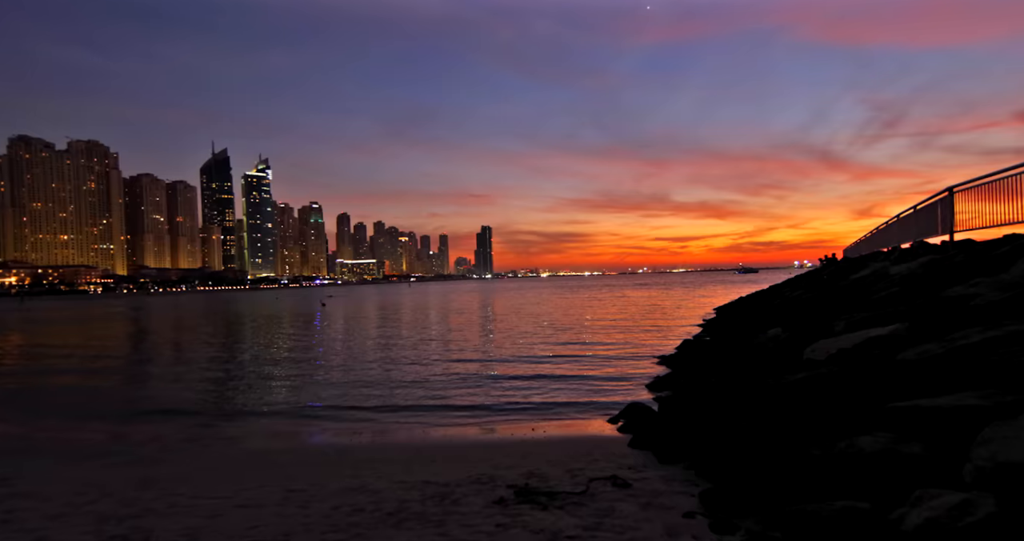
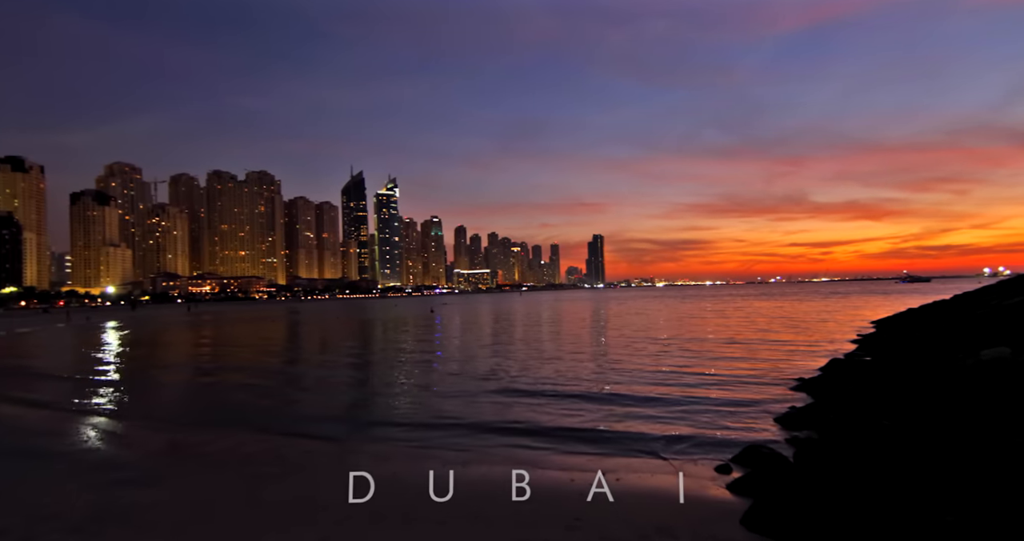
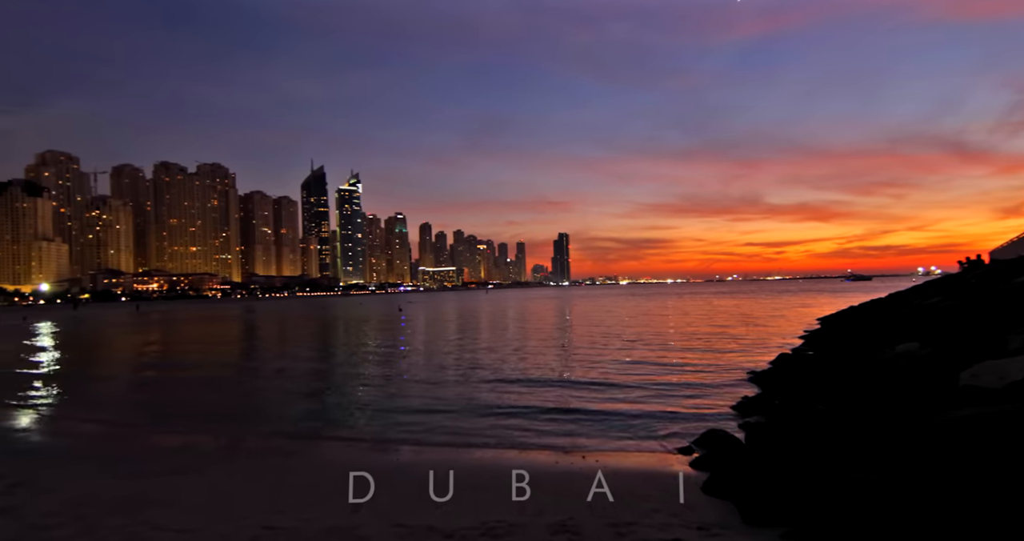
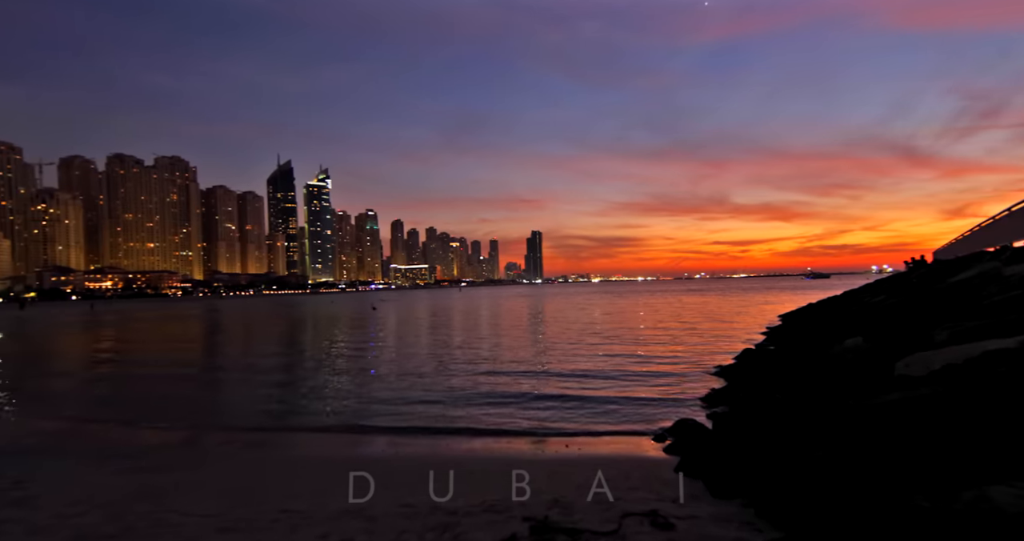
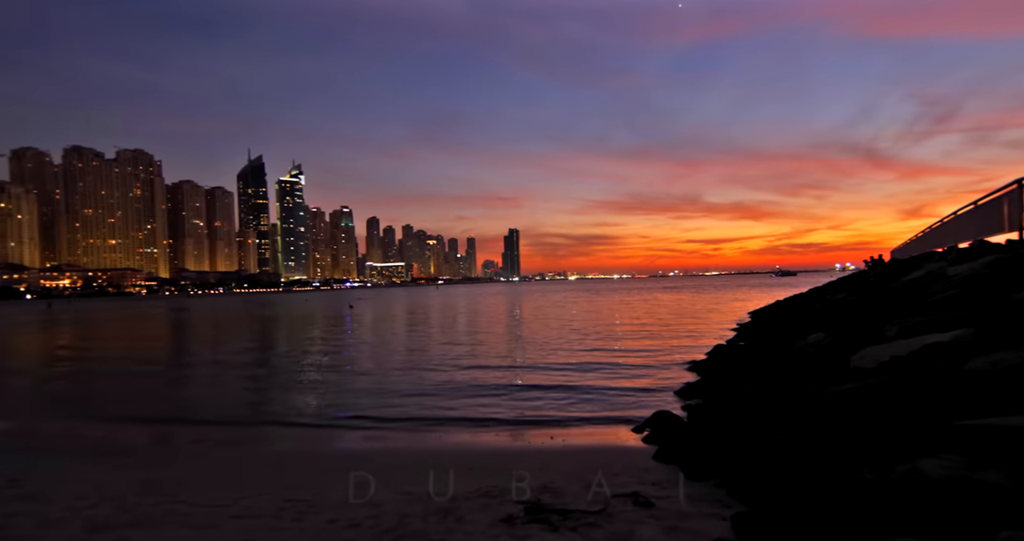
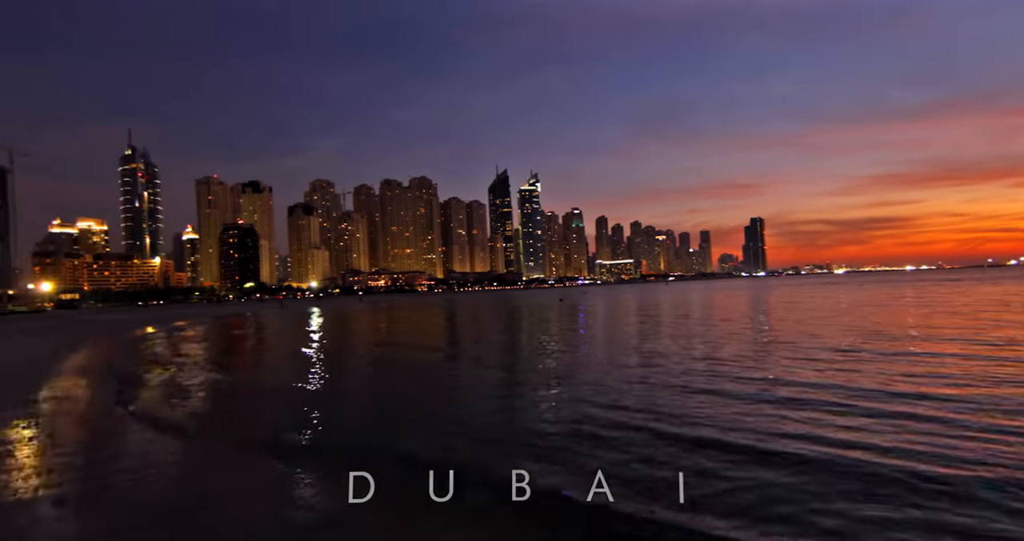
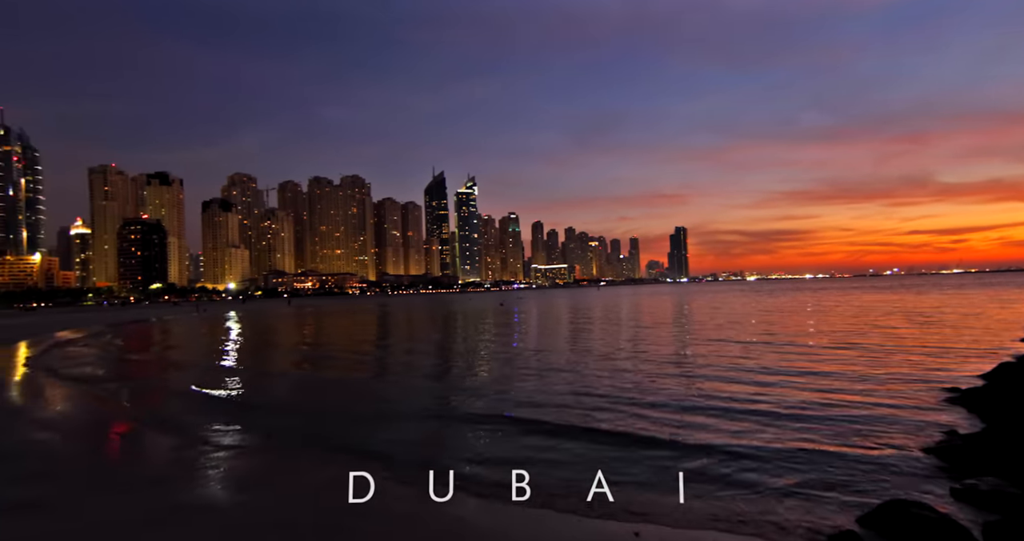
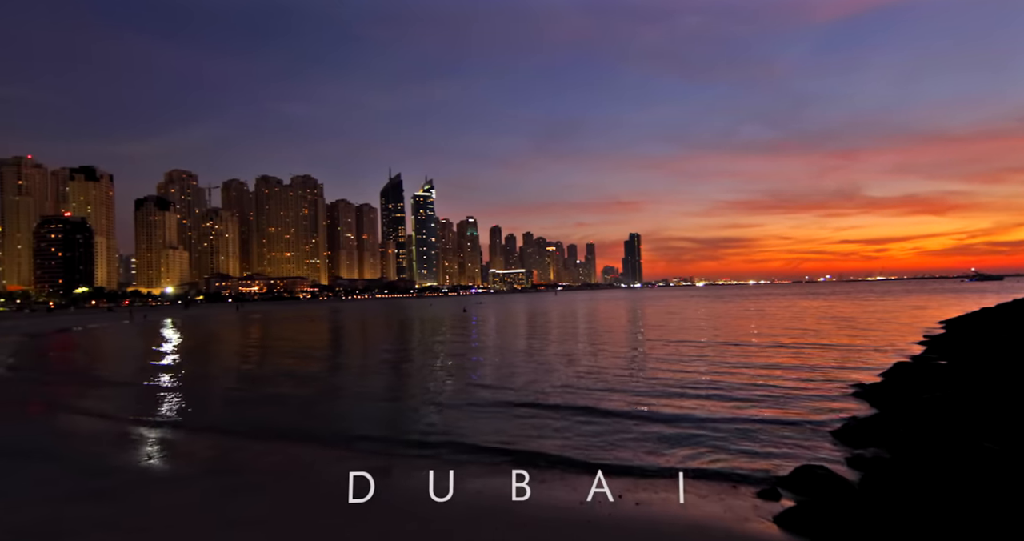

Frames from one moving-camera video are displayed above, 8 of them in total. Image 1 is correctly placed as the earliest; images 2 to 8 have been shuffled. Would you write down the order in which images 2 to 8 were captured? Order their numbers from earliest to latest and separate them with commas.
5, 4, 3, 2, 8, 7, 6
